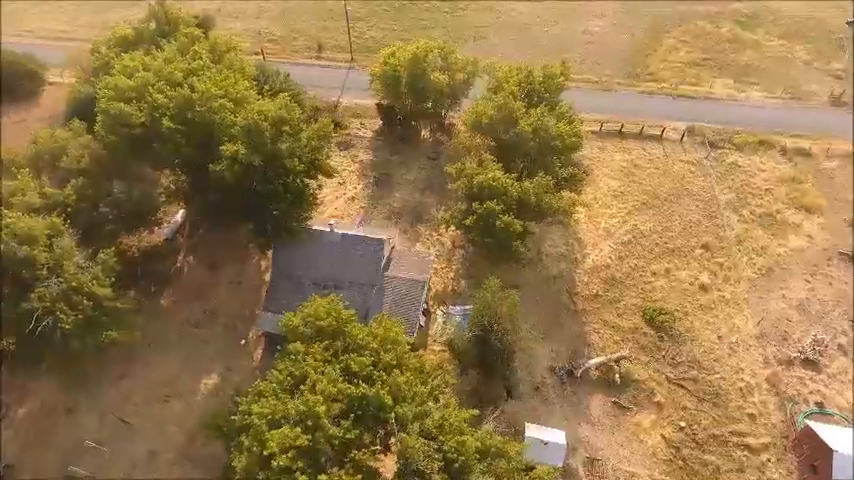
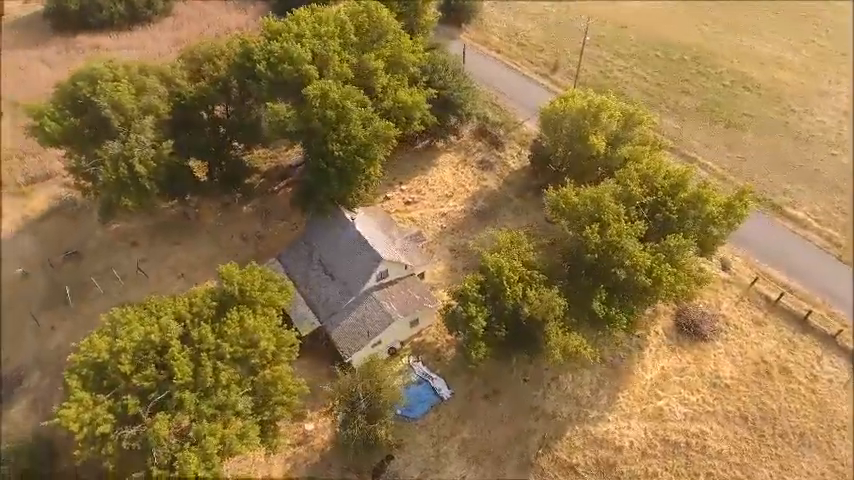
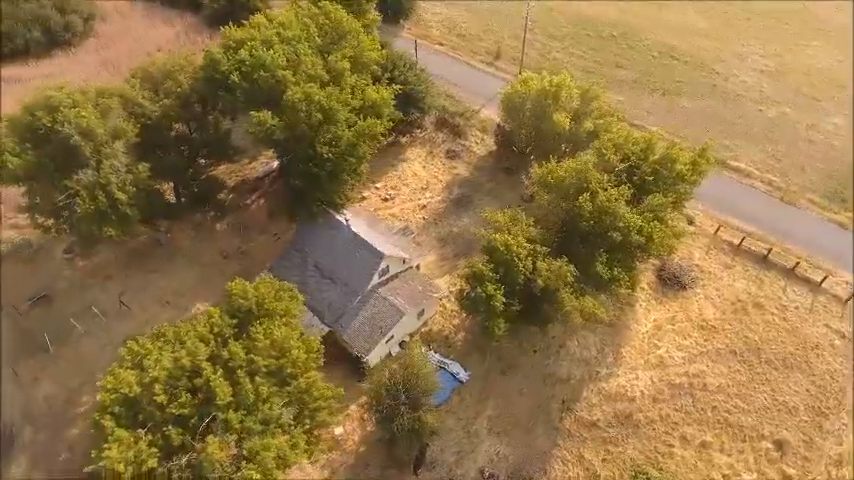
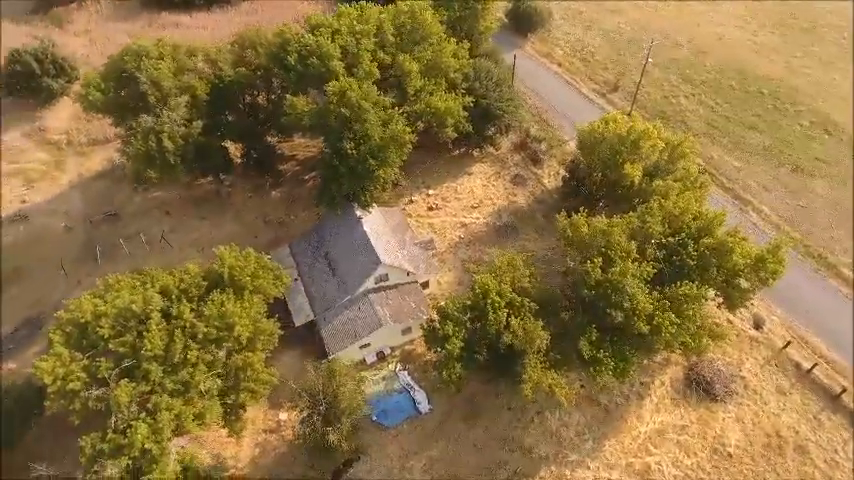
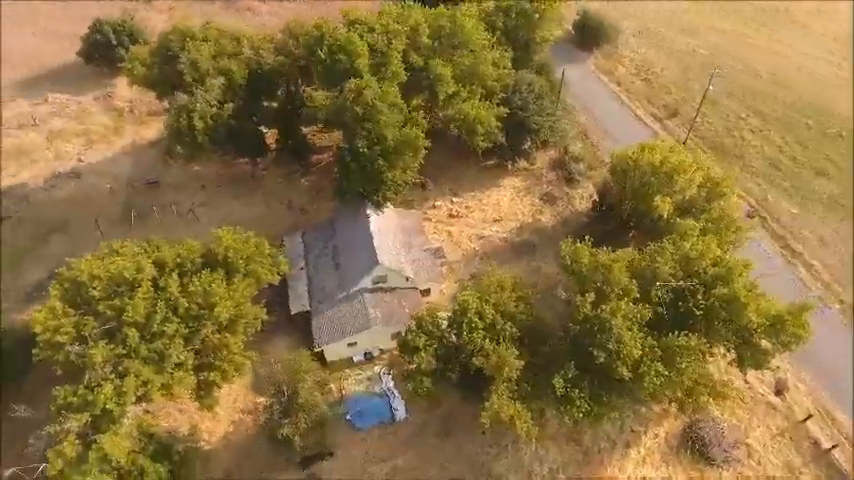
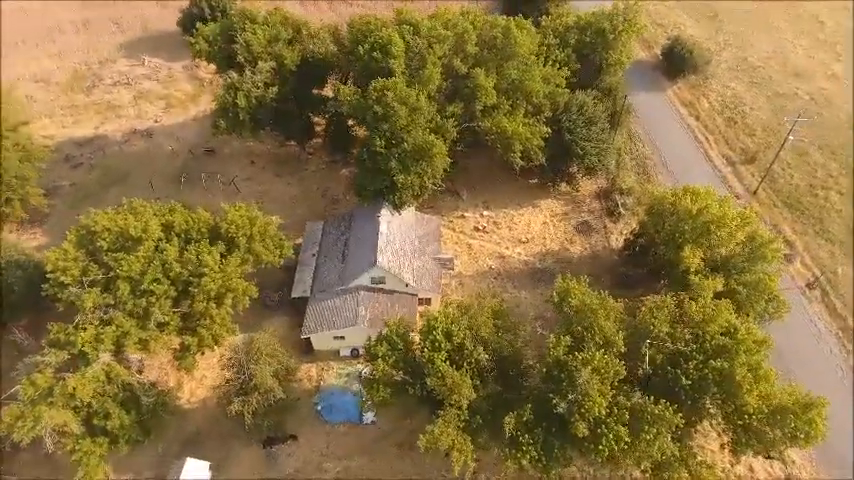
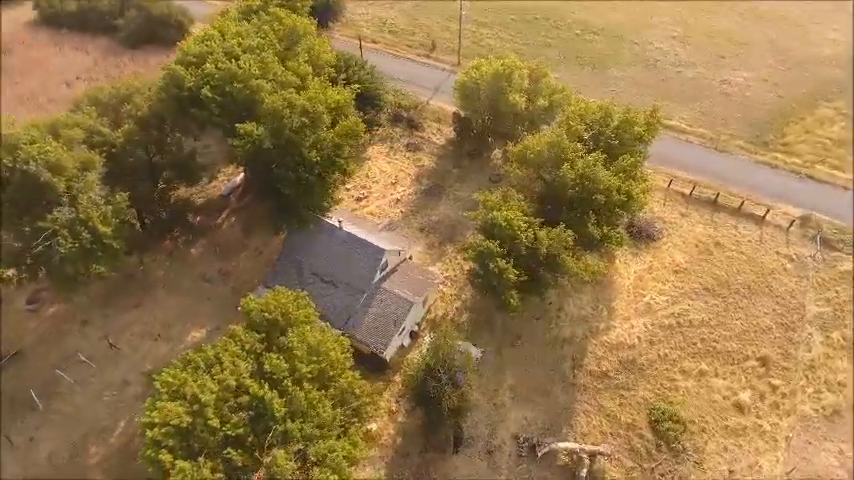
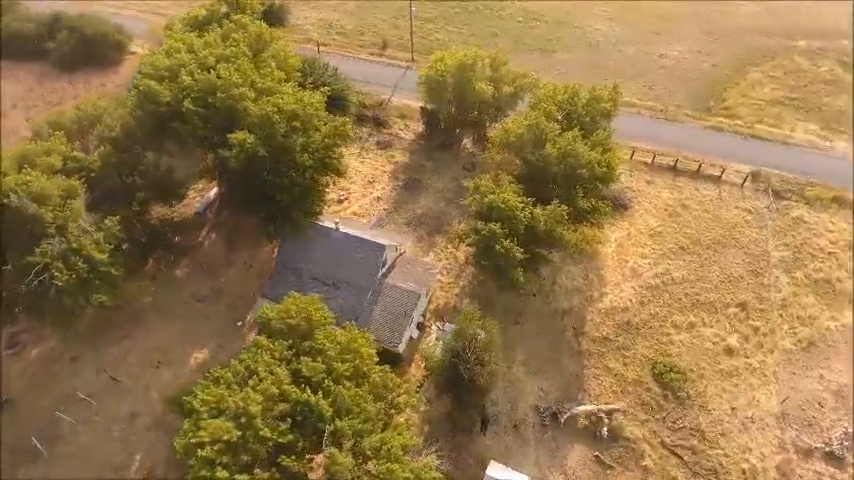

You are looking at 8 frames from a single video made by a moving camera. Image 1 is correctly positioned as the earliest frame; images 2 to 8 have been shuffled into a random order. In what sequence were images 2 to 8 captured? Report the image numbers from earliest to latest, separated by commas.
8, 7, 3, 2, 4, 5, 6
